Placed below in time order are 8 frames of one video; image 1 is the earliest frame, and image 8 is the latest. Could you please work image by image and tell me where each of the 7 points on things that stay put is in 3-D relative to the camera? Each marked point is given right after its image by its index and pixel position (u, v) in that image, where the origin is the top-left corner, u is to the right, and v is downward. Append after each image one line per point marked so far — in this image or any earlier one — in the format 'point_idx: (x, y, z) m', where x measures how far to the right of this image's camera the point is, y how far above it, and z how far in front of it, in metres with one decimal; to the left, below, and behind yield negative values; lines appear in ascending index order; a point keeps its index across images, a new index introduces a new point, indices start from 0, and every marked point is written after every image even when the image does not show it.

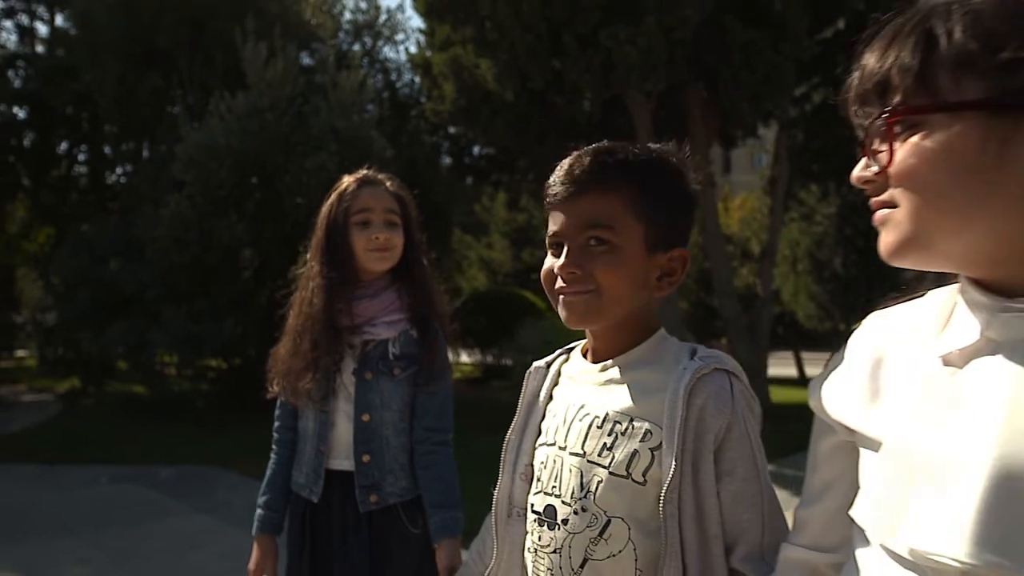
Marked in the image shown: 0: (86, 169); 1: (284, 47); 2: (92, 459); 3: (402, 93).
0: (-8.7, +2.5, +14.0) m
1: (-3.7, +4.1, +11.5) m
2: (-5.5, -2.3, +9.2) m
3: (-2.0, +3.8, +13.3) m
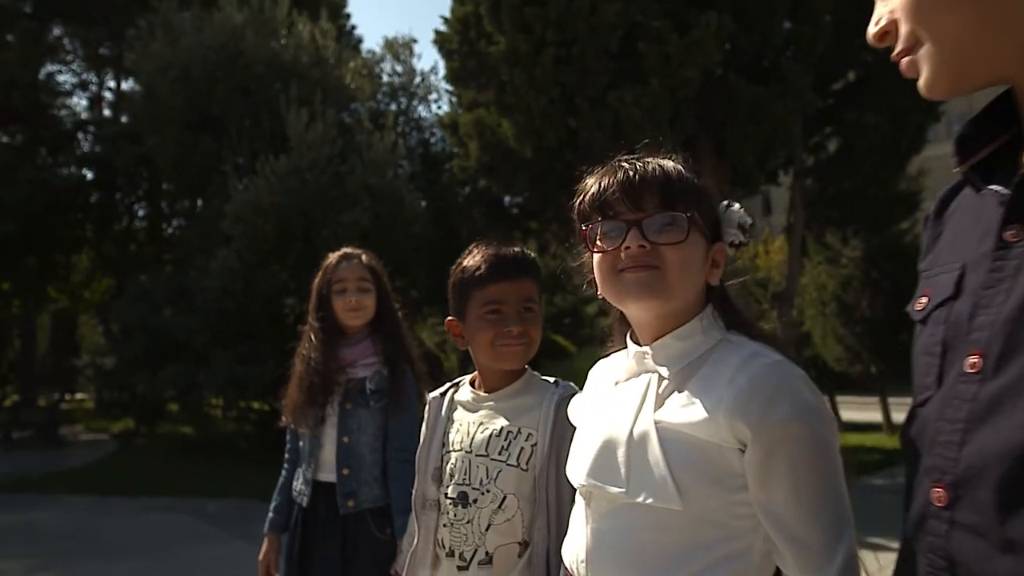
0: (-8.1, +1.5, +15.3) m
1: (-3.4, +3.2, +12.5) m
2: (-5.3, -3.0, +10.0) m
3: (-1.5, +2.9, +14.2) m
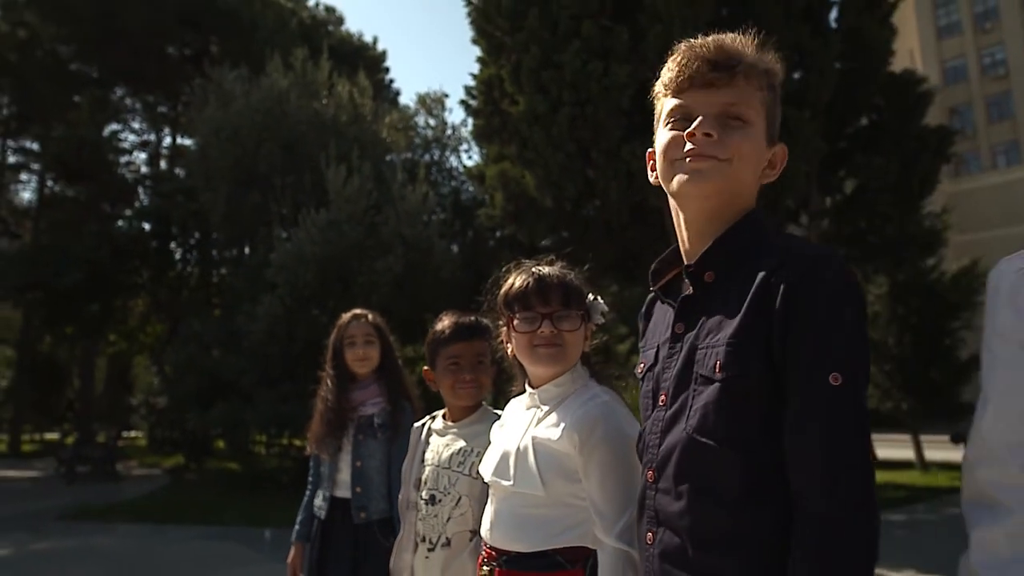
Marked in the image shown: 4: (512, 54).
0: (-7.5, +0.5, +16.5) m
1: (-3.0, +2.4, +13.6) m
2: (-5.0, -3.7, +10.9) m
3: (-1.0, +2.0, +15.2) m
4: (0.0, +4.2, +12.5) m
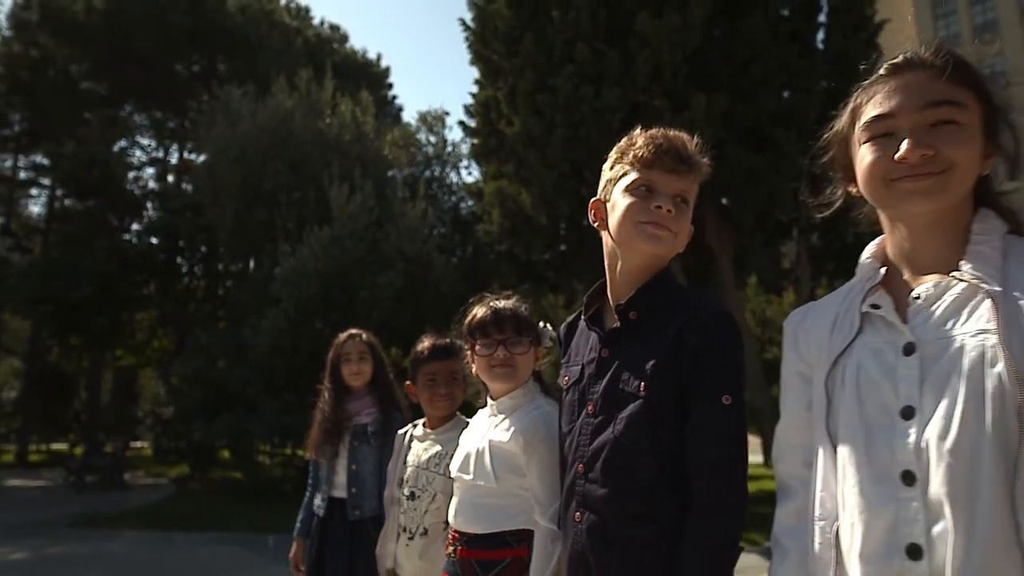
0: (-7.6, +0.2, +17.0) m
1: (-3.0, +2.1, +14.1) m
2: (-5.0, -3.9, +11.3) m
3: (-1.1, +1.7, +15.6) m
4: (-0.1, +4.0, +13.0) m
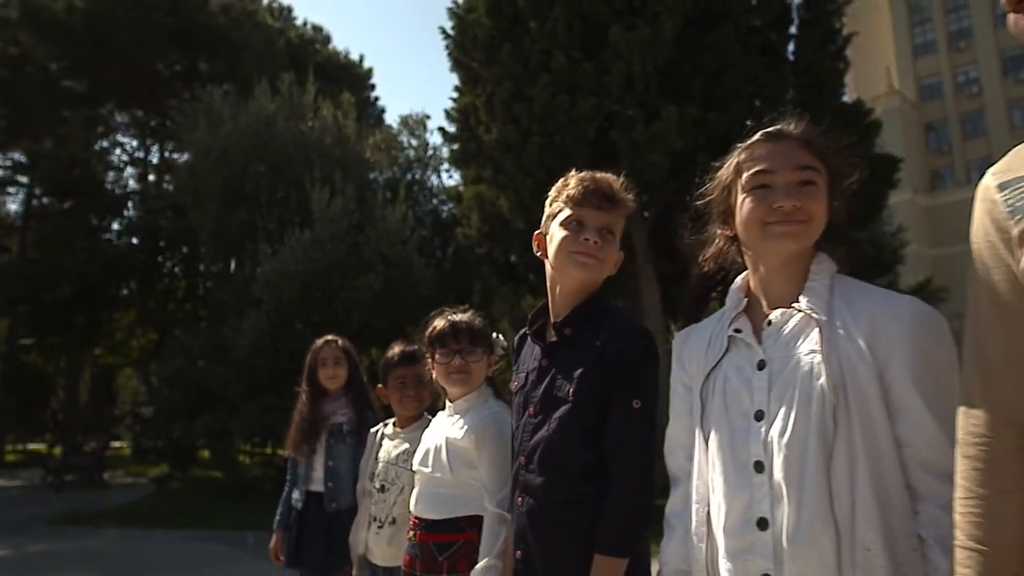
0: (-8.1, +0.2, +17.1) m
1: (-3.5, +2.1, +14.3) m
2: (-5.5, -3.9, +11.5) m
3: (-1.6, +1.7, +15.9) m
4: (-0.5, +3.9, +13.4) m
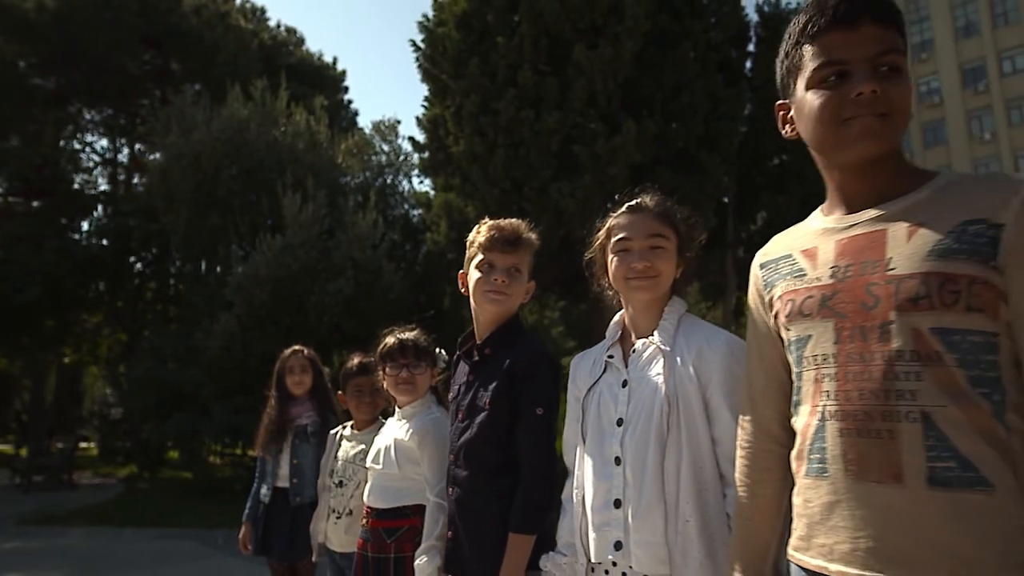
0: (-8.9, +0.1, +17.3) m
1: (-4.2, +2.0, +14.7) m
2: (-6.1, -4.0, +11.8) m
3: (-2.3, +1.6, +16.3) m
4: (-1.1, +3.8, +13.8) m
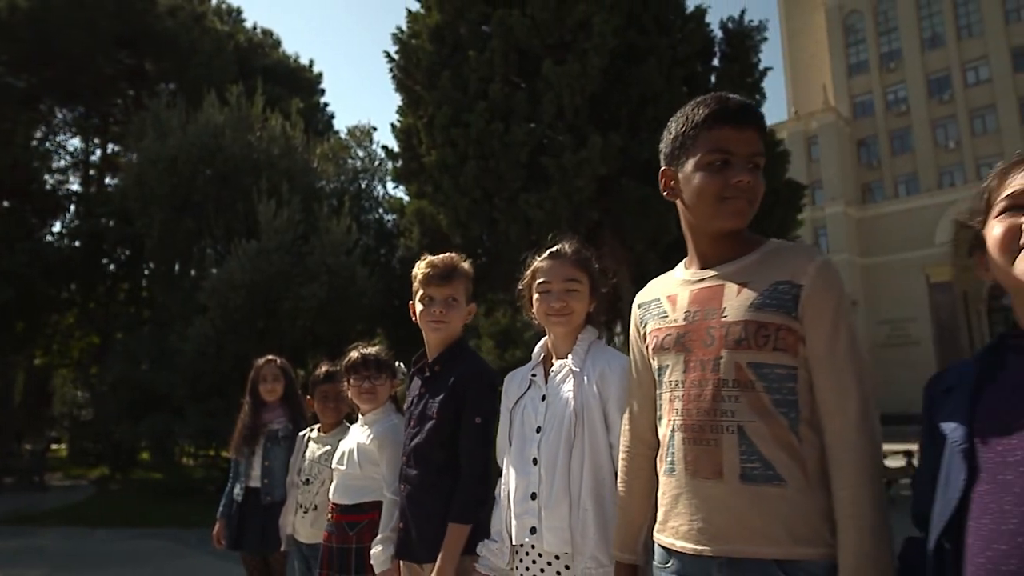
0: (-9.6, 0.0, +17.4) m
1: (-4.8, +1.9, +15.0) m
2: (-6.6, -4.1, +12.0) m
3: (-3.0, +1.4, +16.7) m
4: (-1.7, +3.7, +14.2) m
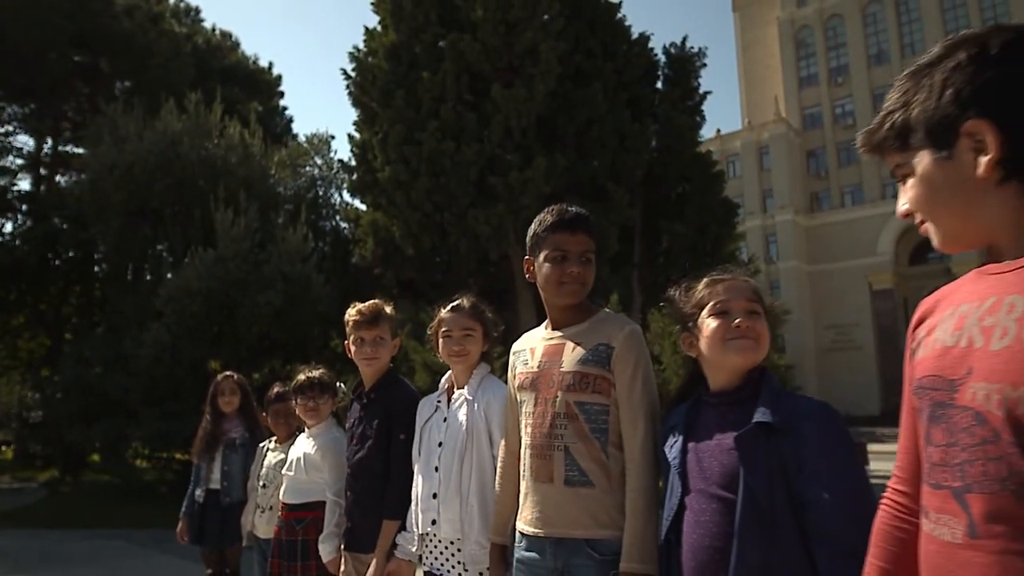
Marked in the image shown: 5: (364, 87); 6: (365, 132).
0: (-10.9, -0.1, +17.6) m
1: (-5.9, +1.7, +15.4) m
2: (-7.6, -4.2, +12.3) m
3: (-4.2, +1.3, +17.2) m
4: (-2.7, +3.5, +14.8) m
5: (-3.3, +4.4, +15.2) m
6: (-3.3, +3.4, +15.4) m
